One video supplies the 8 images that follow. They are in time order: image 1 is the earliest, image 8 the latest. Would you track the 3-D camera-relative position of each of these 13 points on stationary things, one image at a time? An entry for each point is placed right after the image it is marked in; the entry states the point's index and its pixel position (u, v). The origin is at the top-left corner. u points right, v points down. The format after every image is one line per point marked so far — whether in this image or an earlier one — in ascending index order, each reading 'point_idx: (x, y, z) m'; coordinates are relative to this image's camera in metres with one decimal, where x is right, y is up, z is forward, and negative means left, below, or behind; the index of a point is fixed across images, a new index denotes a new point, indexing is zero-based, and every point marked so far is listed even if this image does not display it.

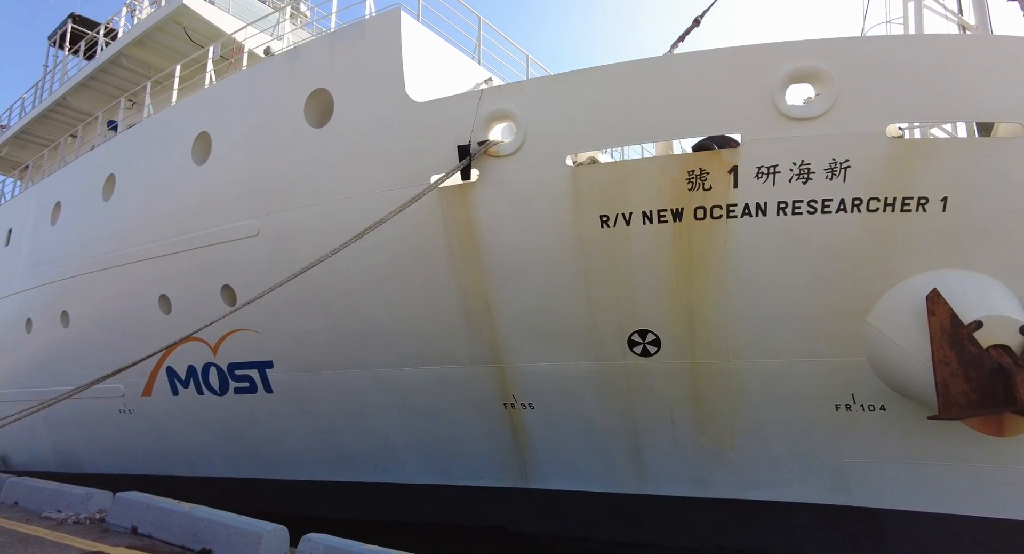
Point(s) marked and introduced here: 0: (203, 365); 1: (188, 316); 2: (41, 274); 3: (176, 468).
0: (-2.6, -0.8, +4.5) m
1: (-2.7, -0.3, +4.4) m
2: (-4.9, 0.0, +5.5) m
3: (-3.1, -1.8, +4.8) m
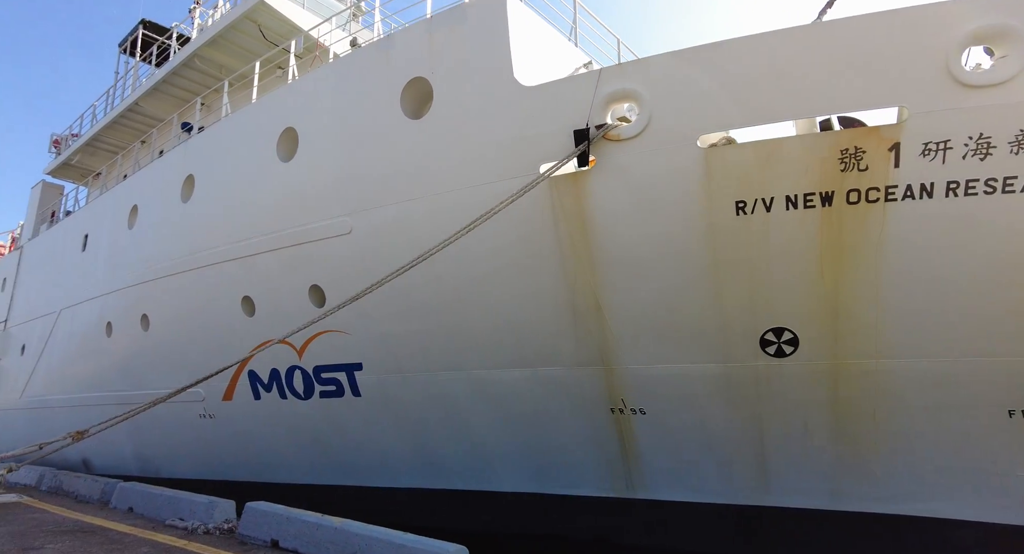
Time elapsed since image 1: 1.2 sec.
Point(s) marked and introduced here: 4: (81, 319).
0: (-1.9, -0.8, +4.4) m
1: (-1.9, -0.3, +4.3) m
2: (-4.1, 0.0, +5.5) m
3: (-2.3, -1.8, +4.7) m
4: (-5.0, -0.5, +6.1) m
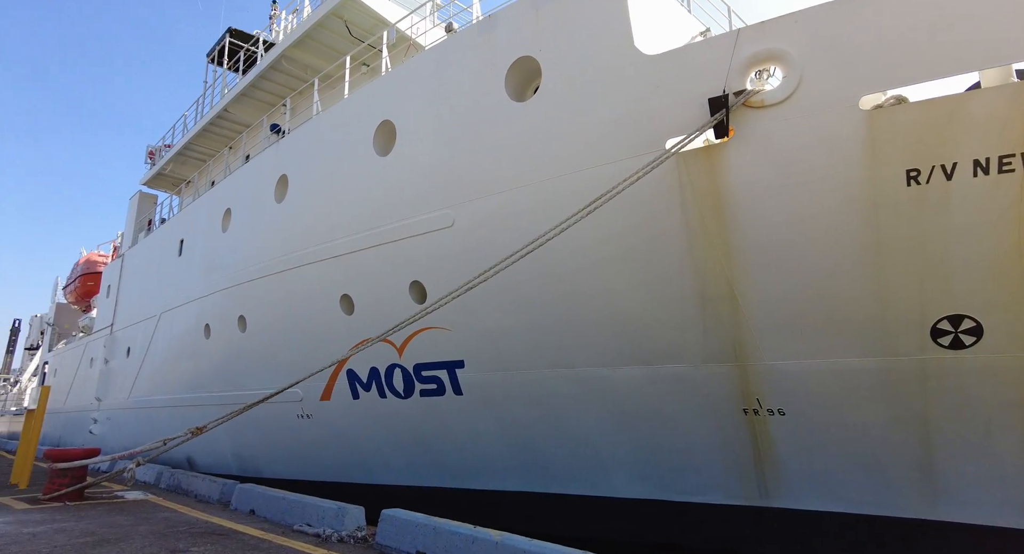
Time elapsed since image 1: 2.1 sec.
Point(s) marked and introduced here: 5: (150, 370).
0: (-1.0, -0.7, +4.3) m
1: (-1.1, -0.3, +4.2) m
2: (-3.2, 0.0, +5.7) m
3: (-1.4, -1.8, +4.7) m
4: (-4.0, -0.5, +6.3) m
5: (-4.7, -1.2, +6.8) m
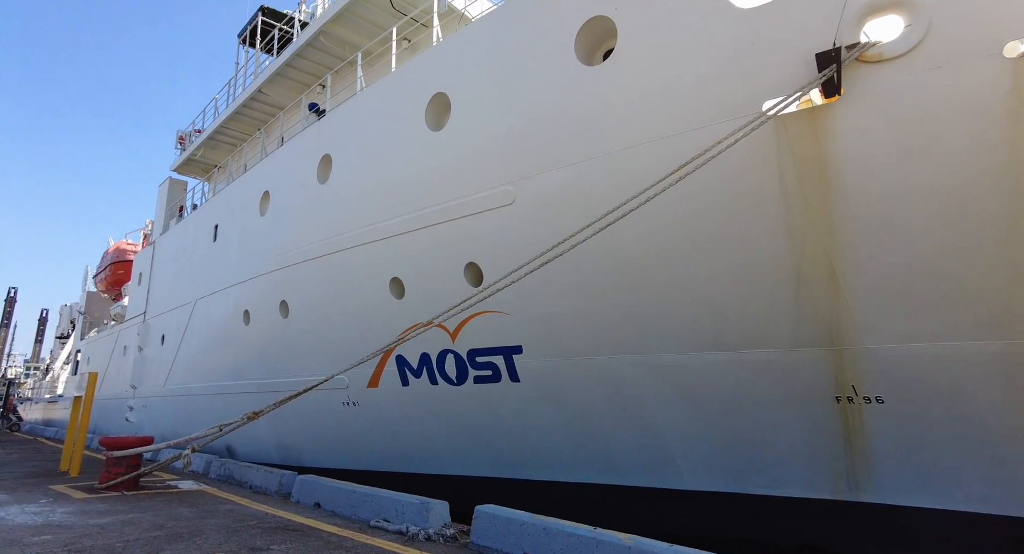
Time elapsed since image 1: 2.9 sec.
0: (-0.6, -0.6, +4.1) m
1: (-0.7, -0.2, +4.0) m
2: (-2.7, +0.1, +5.5) m
3: (-0.9, -1.6, +4.6) m
4: (-3.5, -0.4, +6.2) m
5: (-4.2, -1.0, +6.7) m
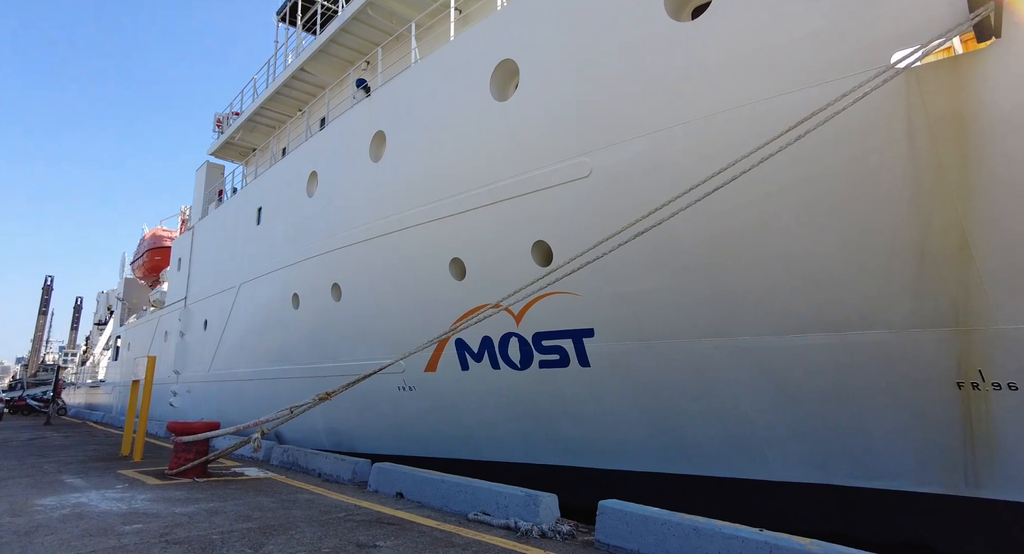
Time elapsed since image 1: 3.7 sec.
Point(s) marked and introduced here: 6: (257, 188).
0: (-0.1, -0.4, +4.0) m
1: (-0.2, 0.0, +3.8) m
2: (-2.1, +0.3, +5.4) m
3: (-0.4, -1.5, +4.4) m
4: (-2.9, -0.2, +6.1) m
5: (-3.6, -0.8, +6.7) m
6: (-3.2, +1.1, +6.5) m
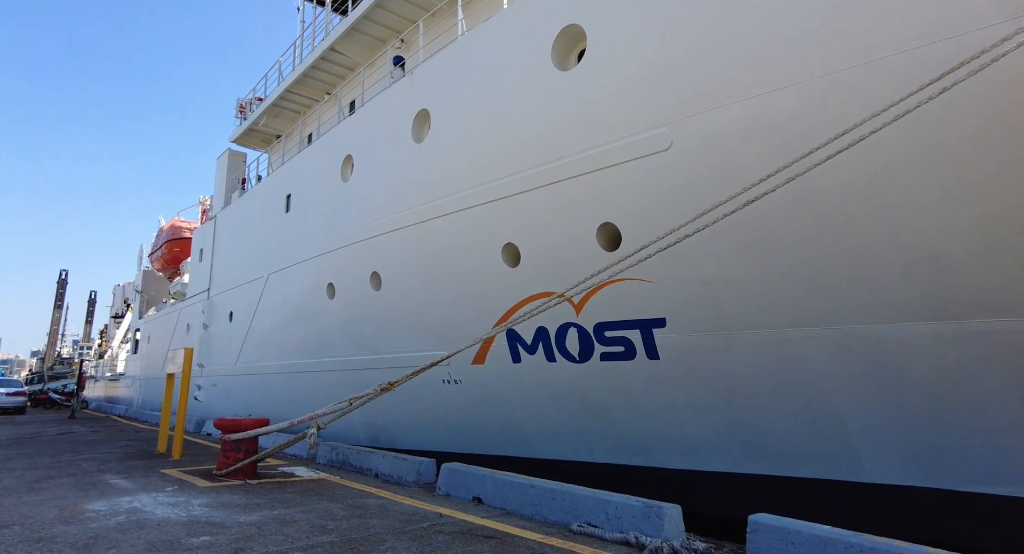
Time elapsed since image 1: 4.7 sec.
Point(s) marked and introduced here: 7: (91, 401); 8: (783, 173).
0: (+0.3, -0.3, +3.7) m
1: (+0.2, +0.1, +3.6) m
2: (-1.7, +0.4, +5.2) m
3: (0.0, -1.4, +4.2) m
4: (-2.4, 0.0, +5.9) m
5: (-3.1, -0.7, +6.5) m
6: (-2.7, +1.2, +6.3) m
7: (-13.6, -4.0, +16.9) m
8: (+1.4, +0.5, +2.7) m
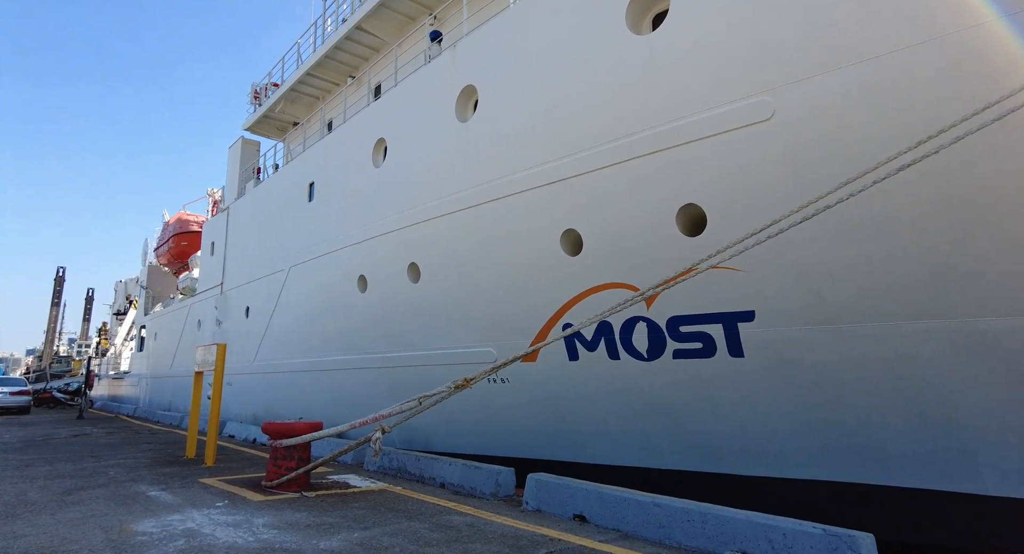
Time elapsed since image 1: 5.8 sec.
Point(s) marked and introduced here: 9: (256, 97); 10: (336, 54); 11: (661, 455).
0: (+0.7, -0.3, +3.4) m
1: (+0.7, +0.1, +3.2) m
2: (-1.3, +0.5, +4.8) m
3: (+0.4, -1.3, +3.9) m
4: (-2.0, 0.0, +5.6) m
5: (-2.7, -0.6, +6.1) m
6: (-2.3, +1.3, +6.0) m
7: (-13.2, -3.9, +16.5) m
8: (+1.8, +0.6, +2.4) m
9: (-3.8, +2.7, +7.8) m
10: (-2.0, +2.6, +6.0) m
11: (+1.0, -1.2, +3.4) m
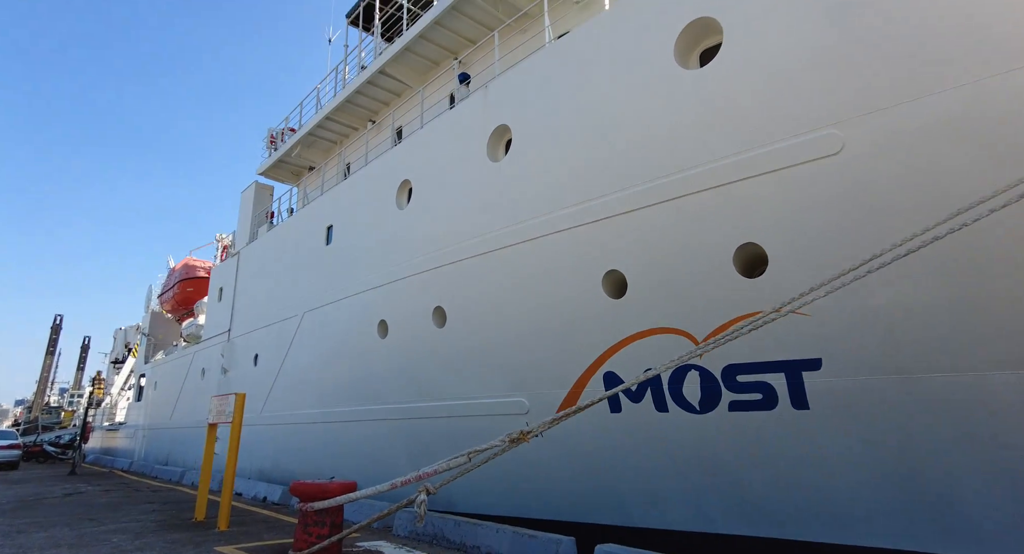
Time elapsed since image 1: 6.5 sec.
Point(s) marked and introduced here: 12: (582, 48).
0: (+1.0, -0.5, +3.2) m
1: (+0.9, -0.1, +3.0) m
2: (-1.1, +0.1, +4.7) m
3: (+0.7, -1.6, +3.5) m
4: (-1.8, -0.4, +5.3) m
5: (-2.5, -1.1, +5.9) m
6: (-2.1, +0.8, +5.9) m
7: (-13.0, -5.3, +15.9) m
8: (+2.1, +0.4, +2.2) m
9: (-3.6, +2.0, +7.8) m
10: (-1.8, +2.0, +6.0) m
11: (+1.2, -1.4, +3.1) m
12: (+0.4, +1.6, +3.5) m
